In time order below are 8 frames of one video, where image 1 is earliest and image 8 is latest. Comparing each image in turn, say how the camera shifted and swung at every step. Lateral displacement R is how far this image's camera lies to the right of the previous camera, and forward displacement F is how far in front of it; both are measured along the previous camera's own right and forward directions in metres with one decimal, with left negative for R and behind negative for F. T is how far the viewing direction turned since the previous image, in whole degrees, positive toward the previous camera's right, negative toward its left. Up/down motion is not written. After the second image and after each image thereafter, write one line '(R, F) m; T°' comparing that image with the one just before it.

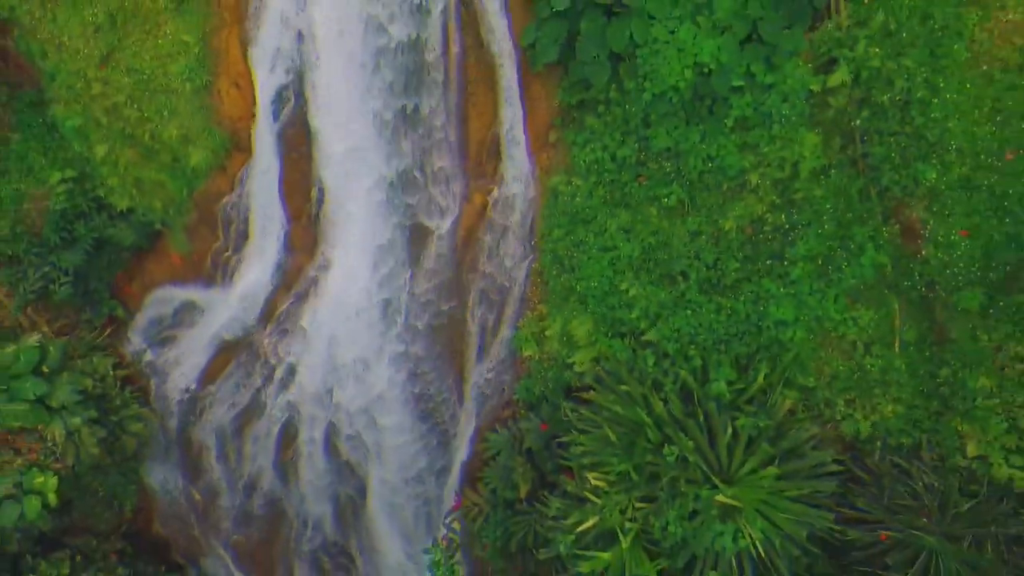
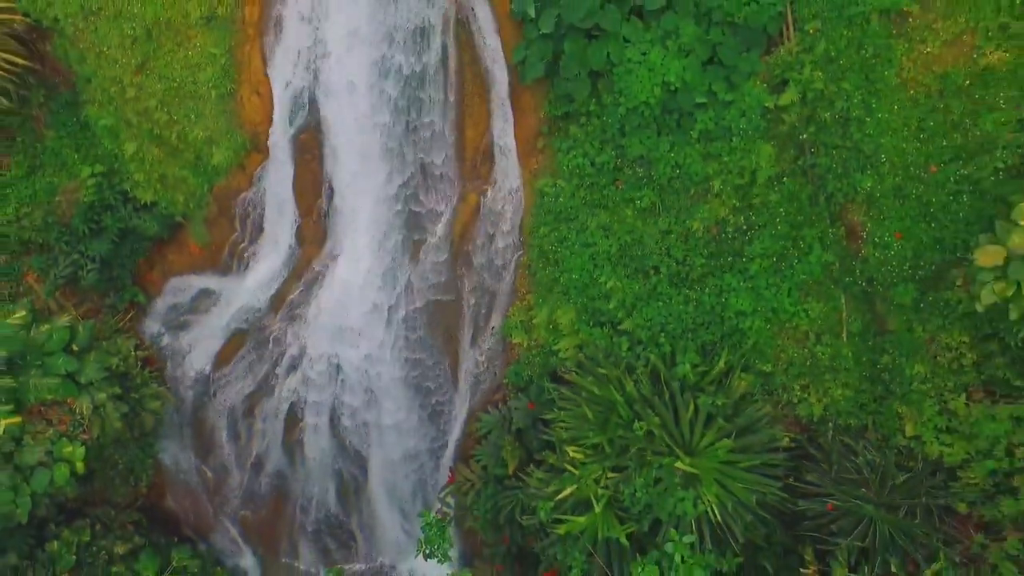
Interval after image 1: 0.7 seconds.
(+0.1, -0.6) m; 0°
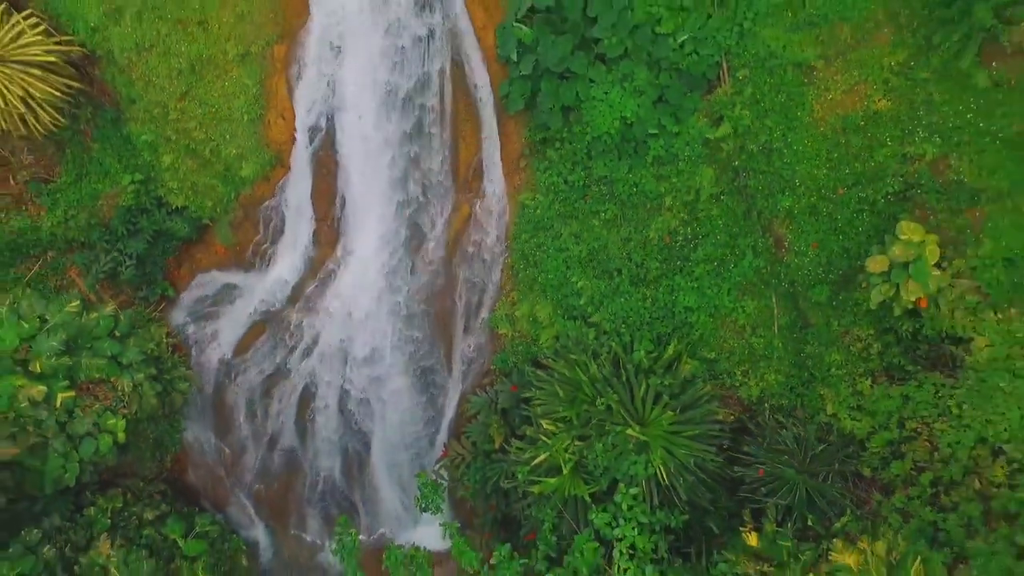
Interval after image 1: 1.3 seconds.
(+0.2, -1.0) m; 0°
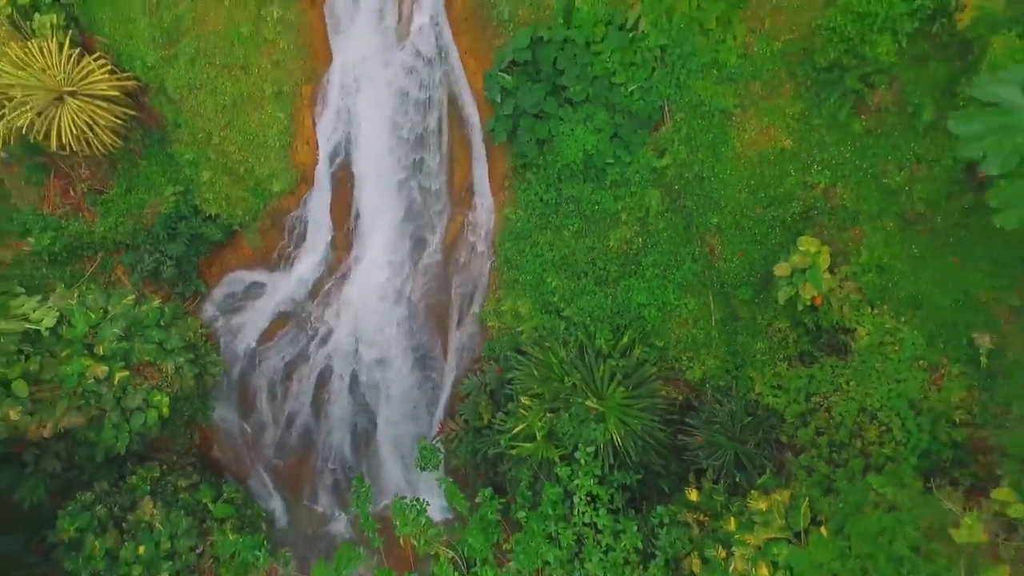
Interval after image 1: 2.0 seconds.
(+0.2, -1.3) m; 0°
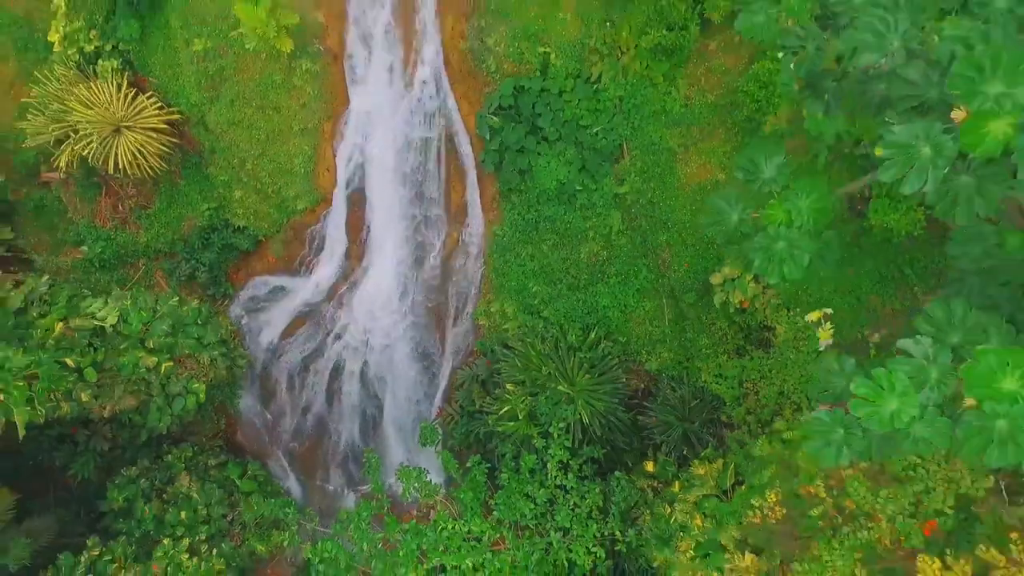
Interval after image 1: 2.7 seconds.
(+0.2, -1.5) m; 0°
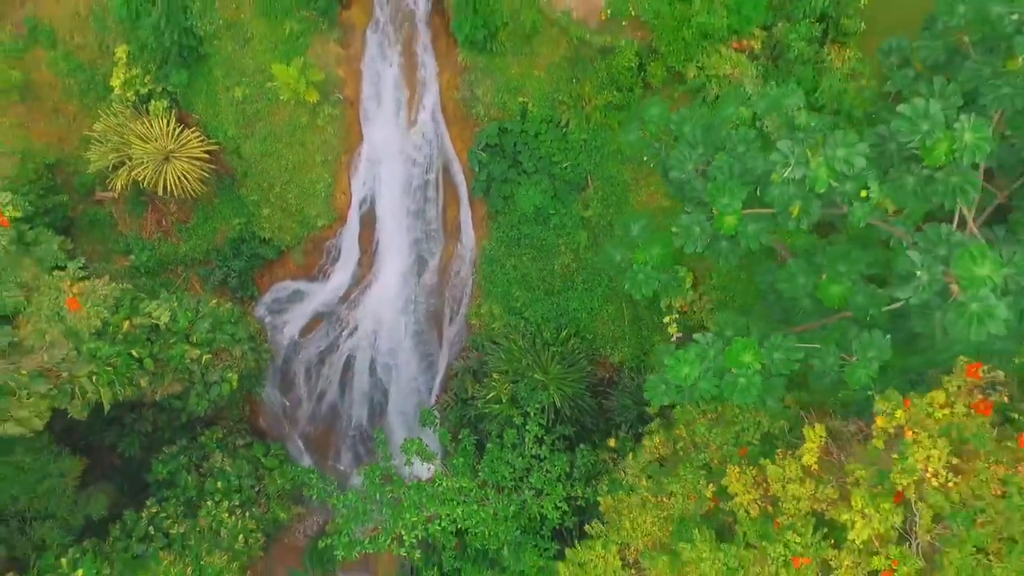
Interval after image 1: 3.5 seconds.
(+0.3, -1.8) m; 0°
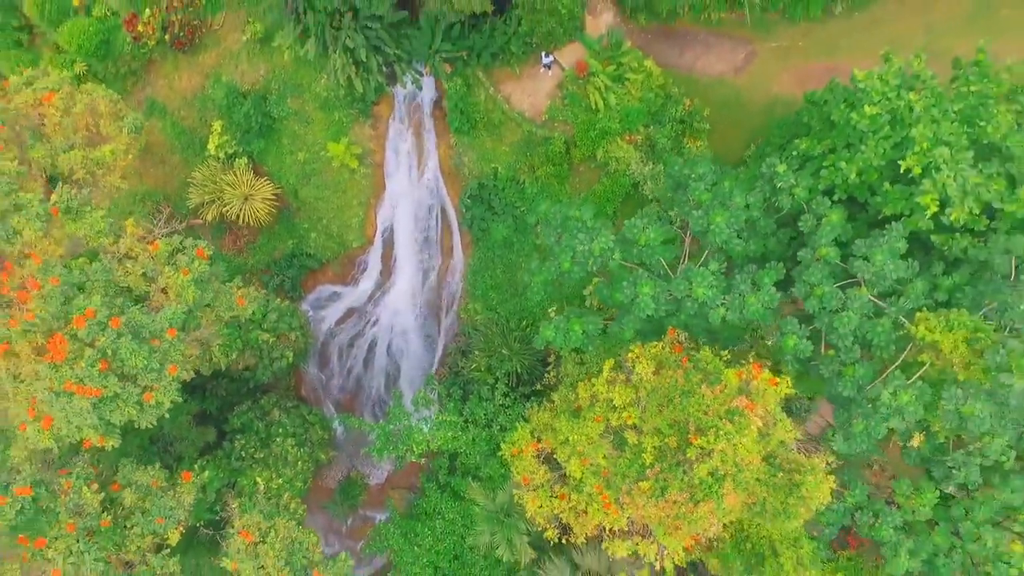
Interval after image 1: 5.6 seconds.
(+0.7, -4.7) m; 0°
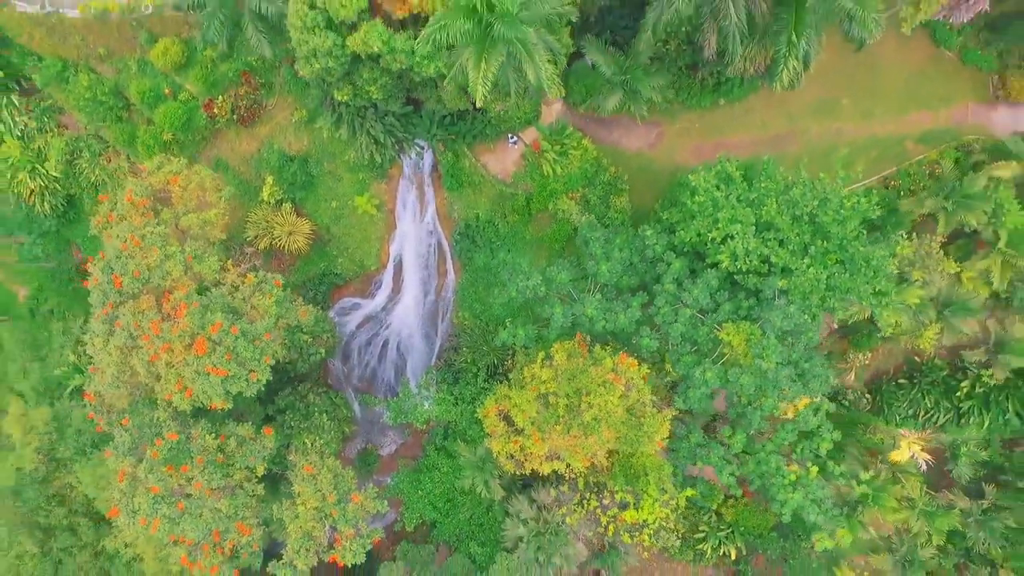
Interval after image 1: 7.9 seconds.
(+0.9, -5.1) m; 0°
